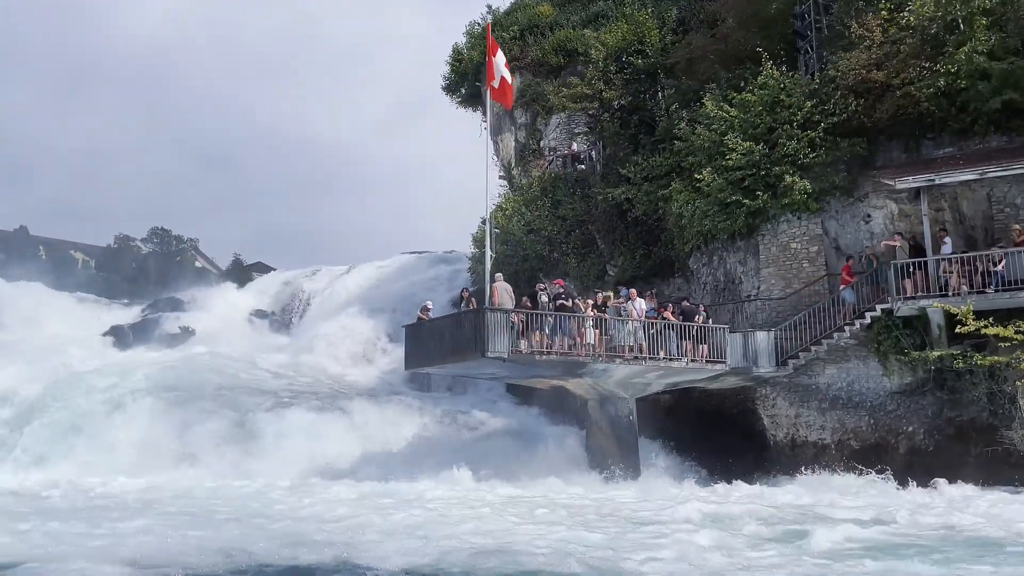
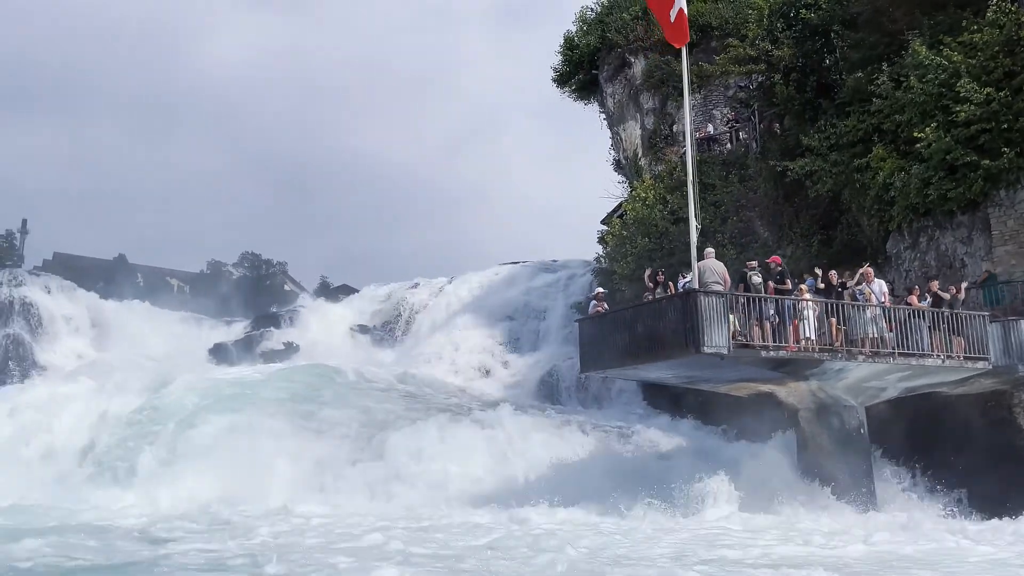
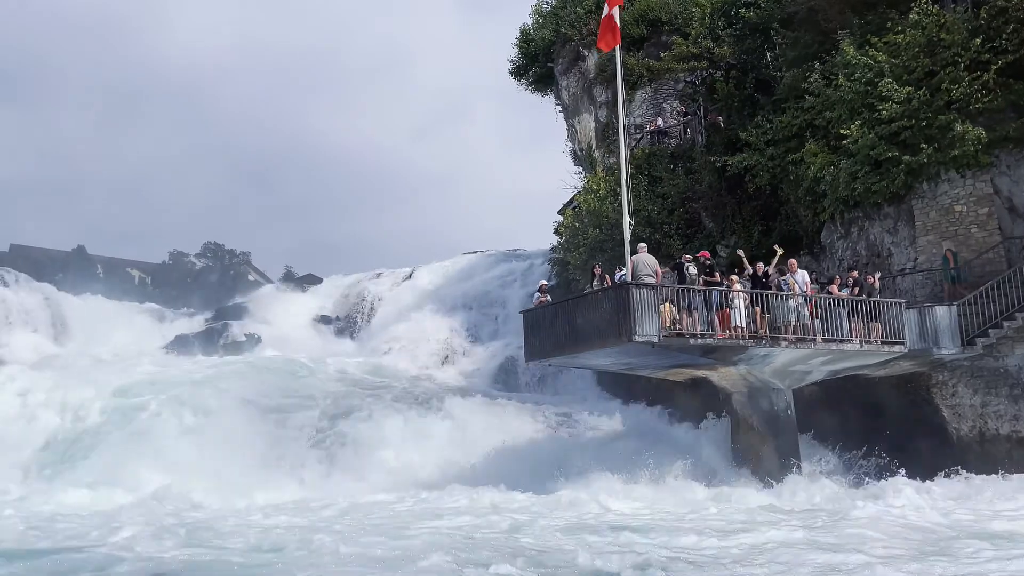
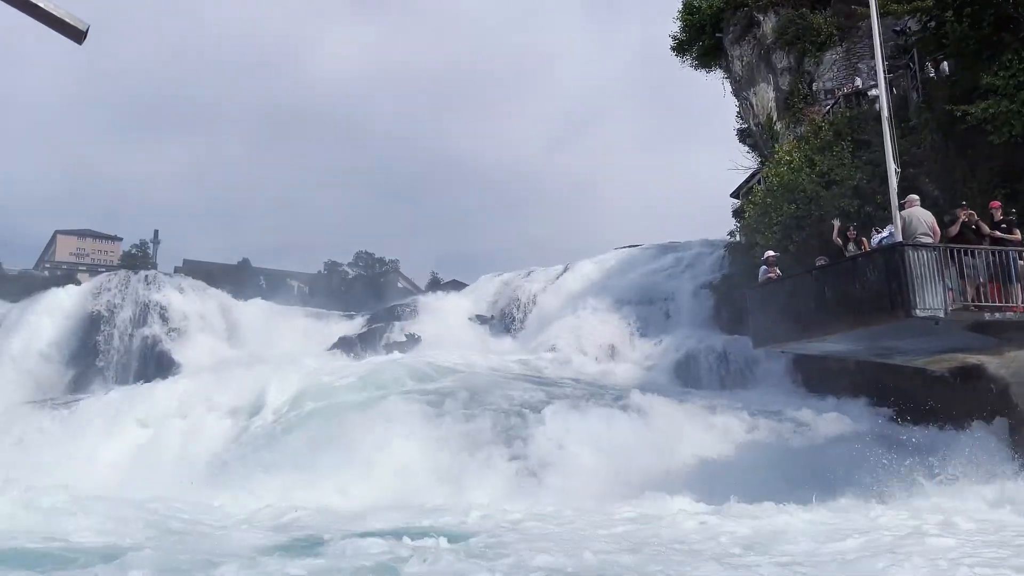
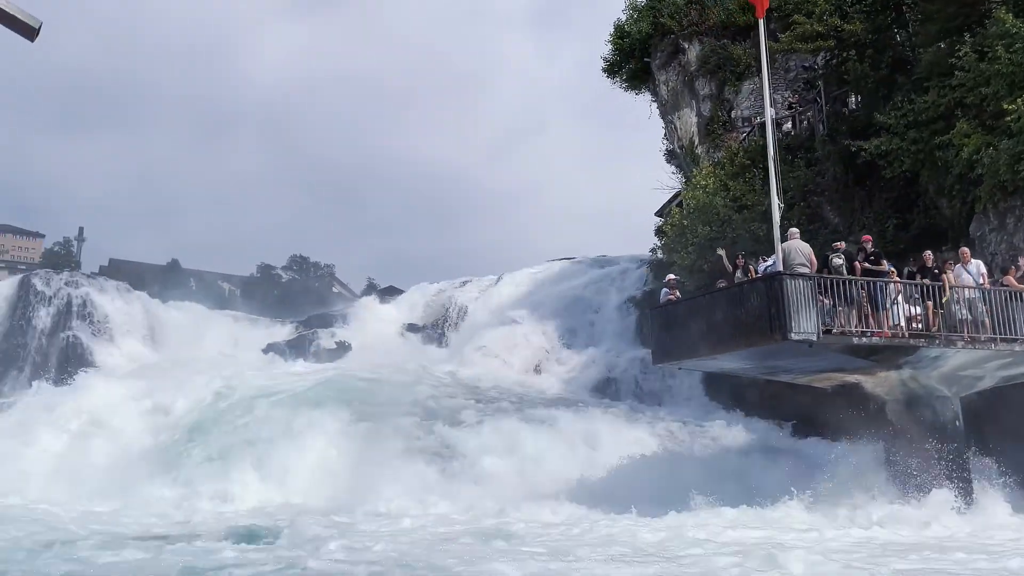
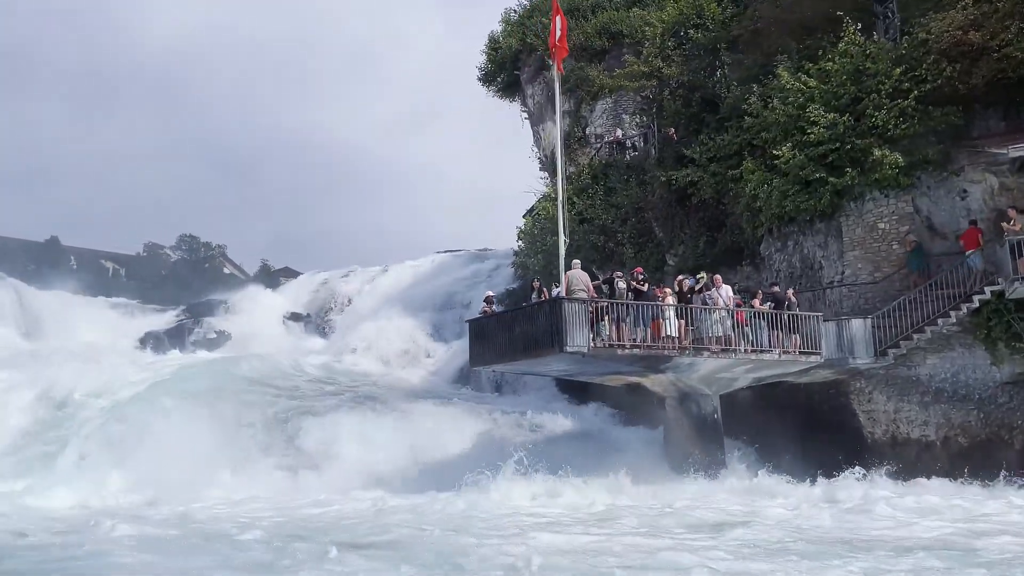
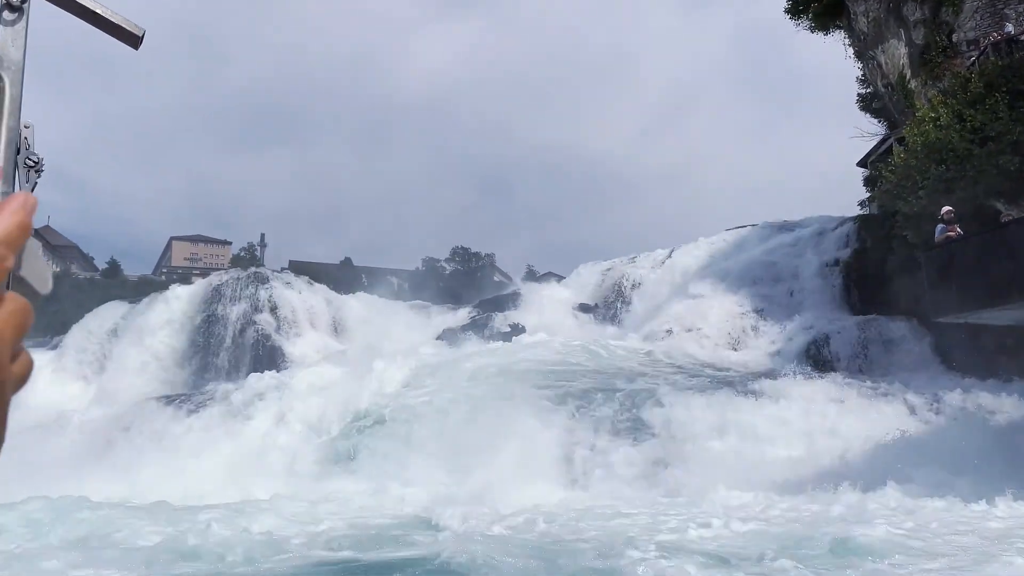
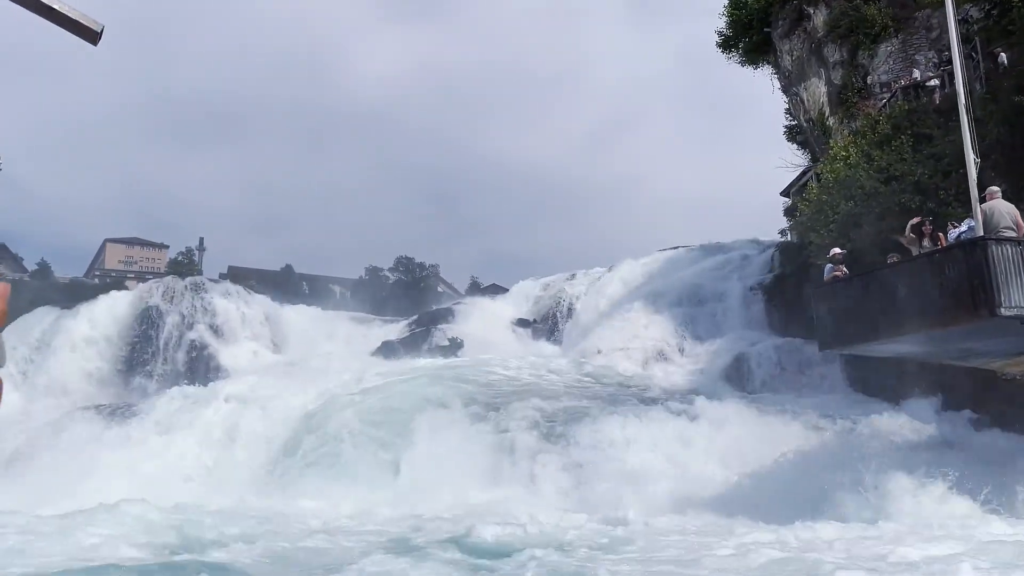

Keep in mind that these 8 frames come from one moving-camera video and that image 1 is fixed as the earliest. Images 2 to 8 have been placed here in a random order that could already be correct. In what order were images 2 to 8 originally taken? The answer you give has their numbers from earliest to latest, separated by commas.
6, 3, 2, 5, 4, 8, 7
